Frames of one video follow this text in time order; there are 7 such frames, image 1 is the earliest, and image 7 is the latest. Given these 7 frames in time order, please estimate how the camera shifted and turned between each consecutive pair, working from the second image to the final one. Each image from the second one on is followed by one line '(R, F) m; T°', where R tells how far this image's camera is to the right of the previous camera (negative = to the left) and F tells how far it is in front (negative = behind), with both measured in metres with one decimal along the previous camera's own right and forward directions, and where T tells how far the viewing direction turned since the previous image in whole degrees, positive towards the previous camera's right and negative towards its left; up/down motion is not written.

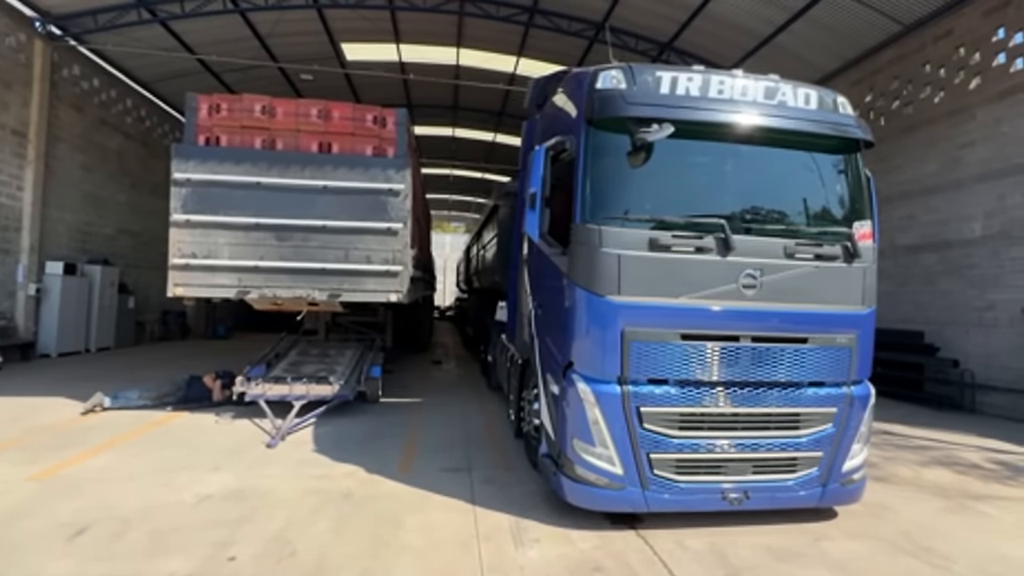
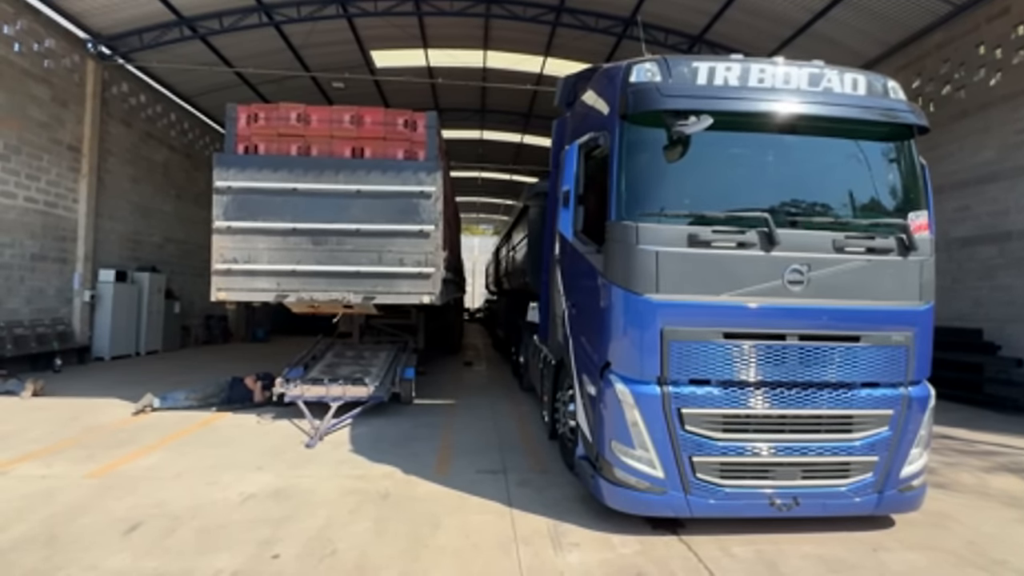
(-0.1, 0.0) m; -3°
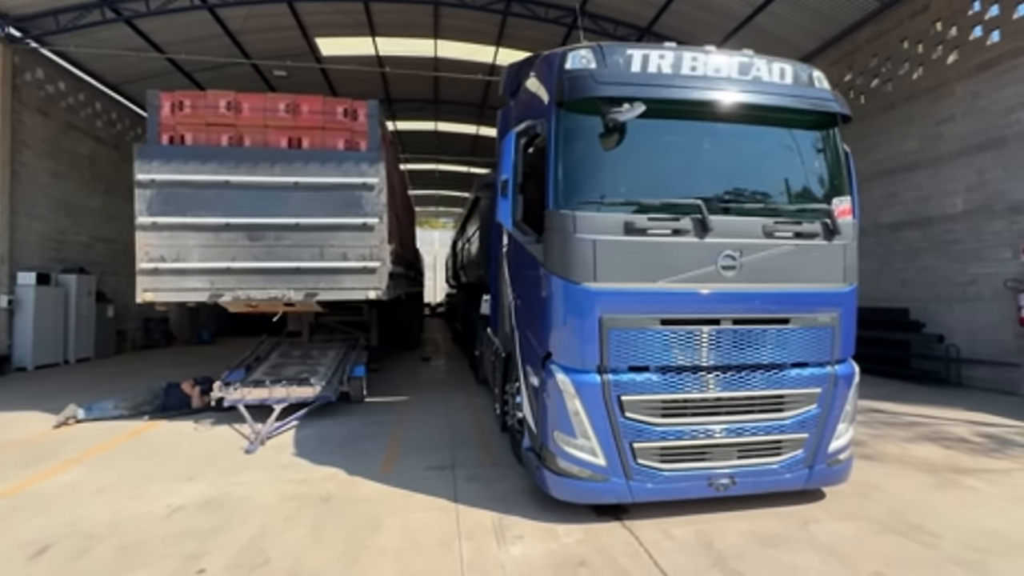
(+0.2, +0.1) m; +4°
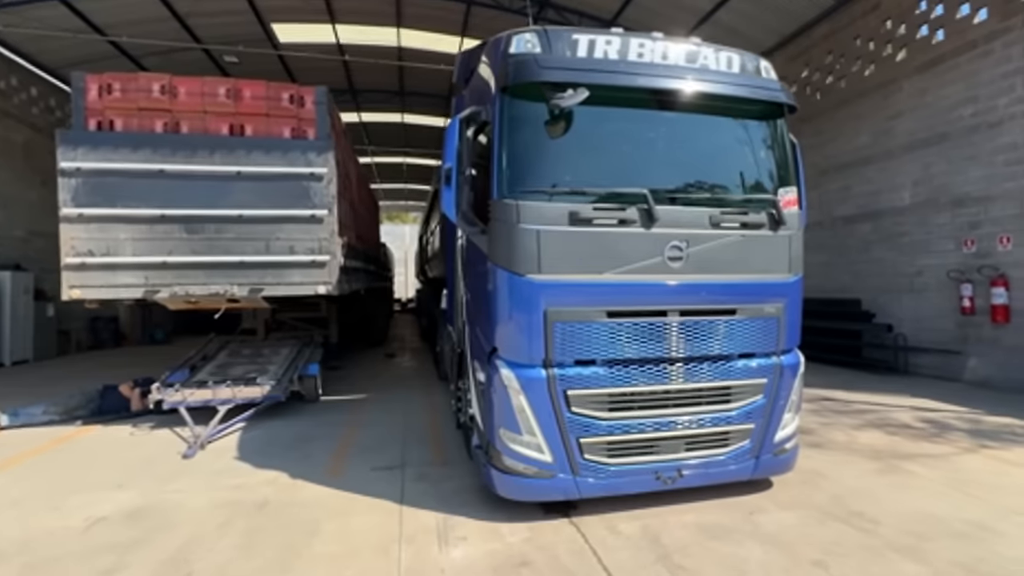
(+0.3, +0.1) m; +3°
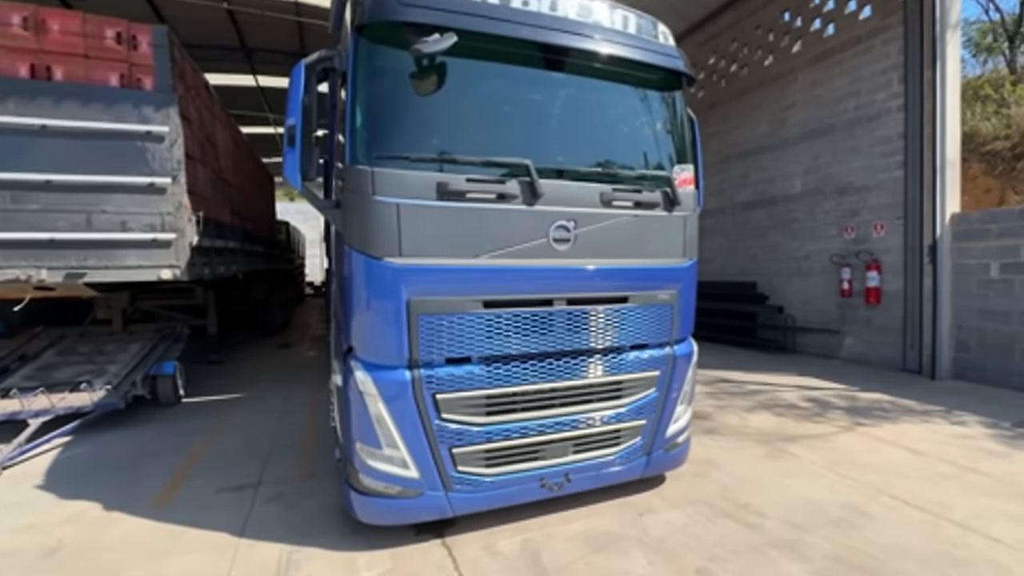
(+0.4, +0.5) m; +9°
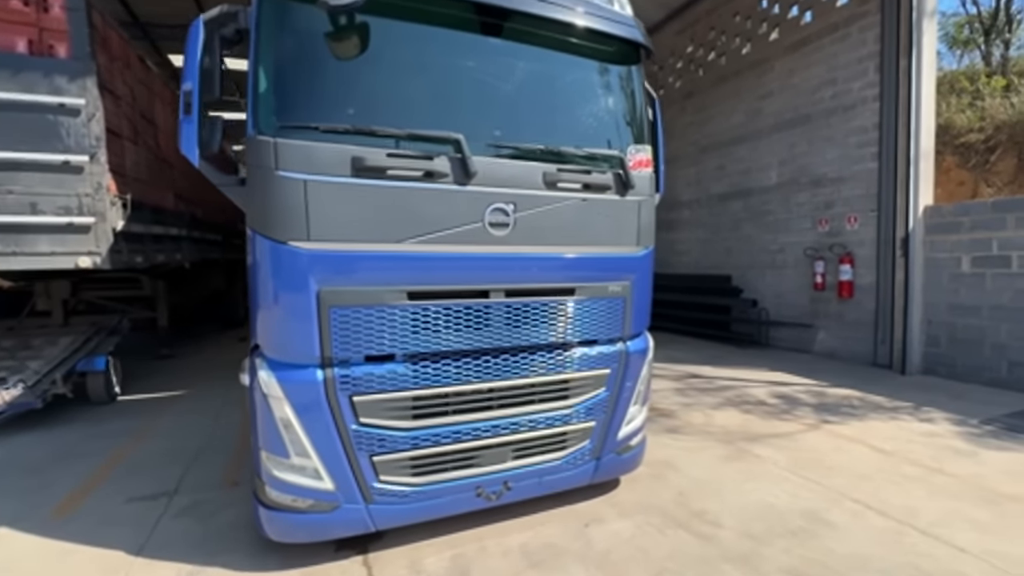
(+0.3, +0.3) m; +2°
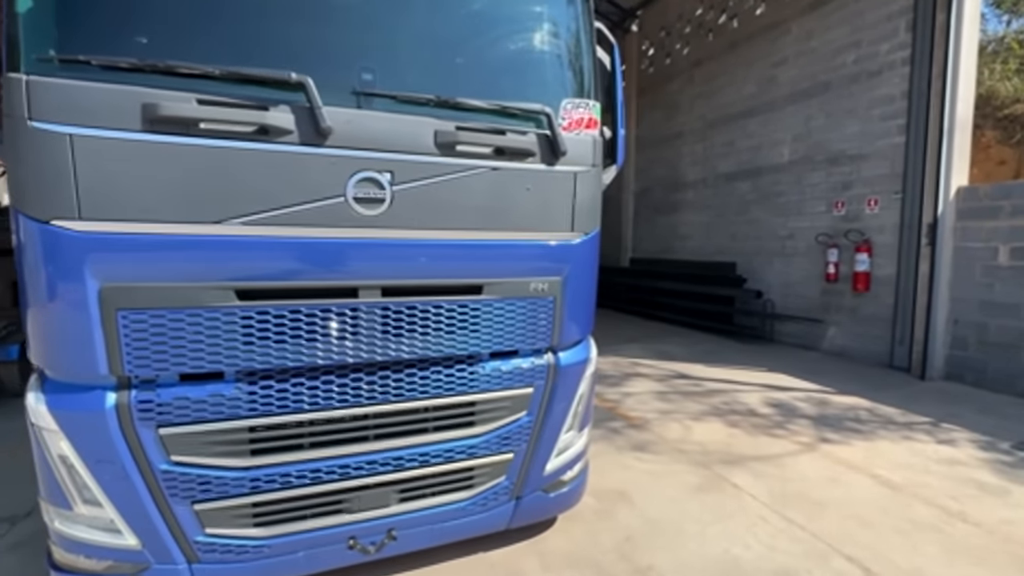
(+0.7, +0.8) m; -2°
